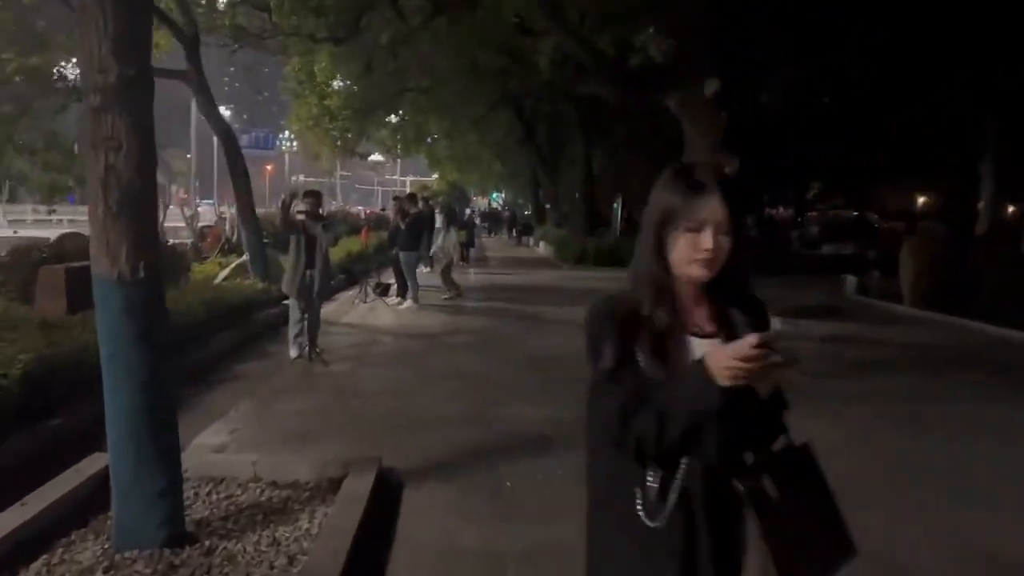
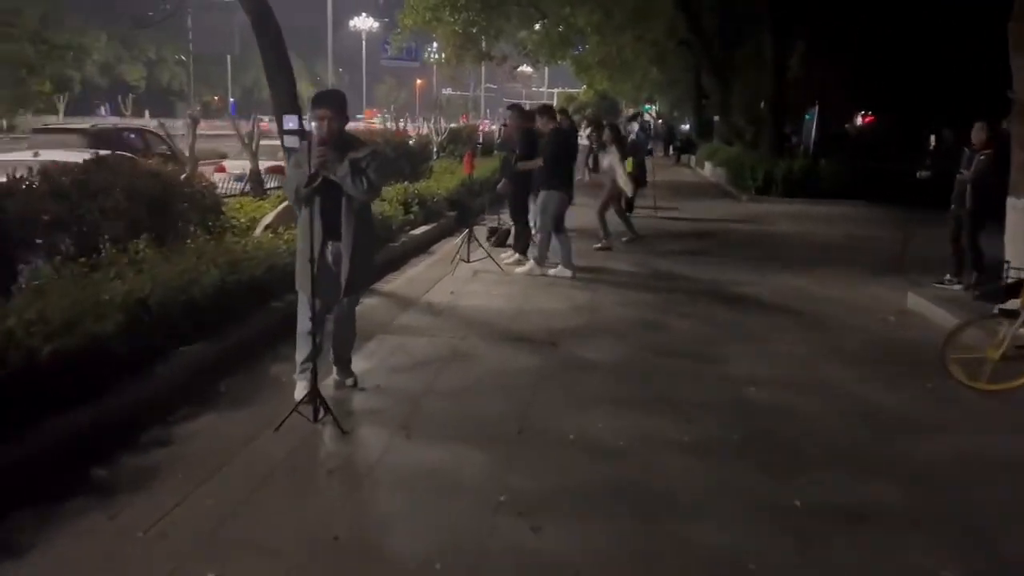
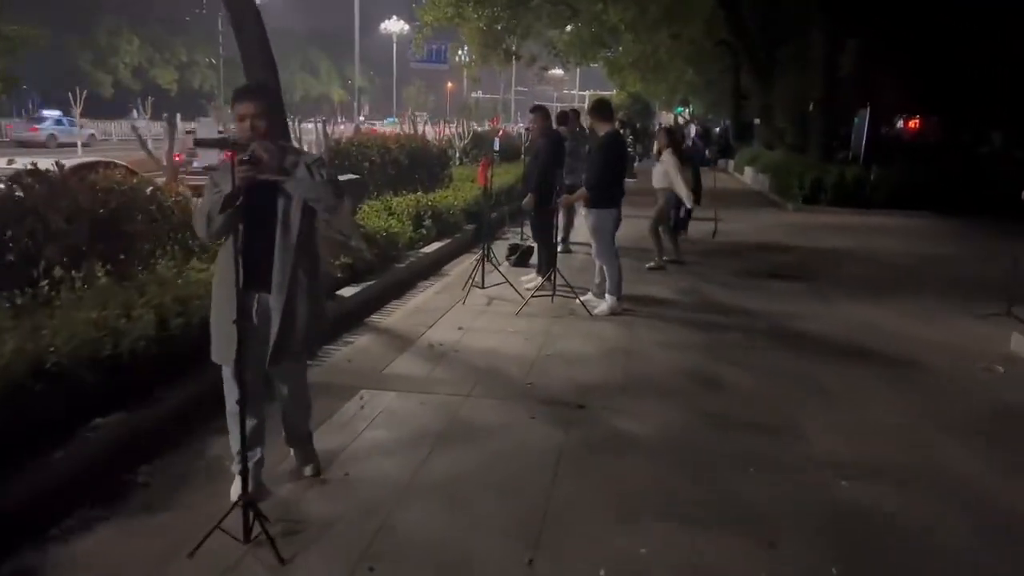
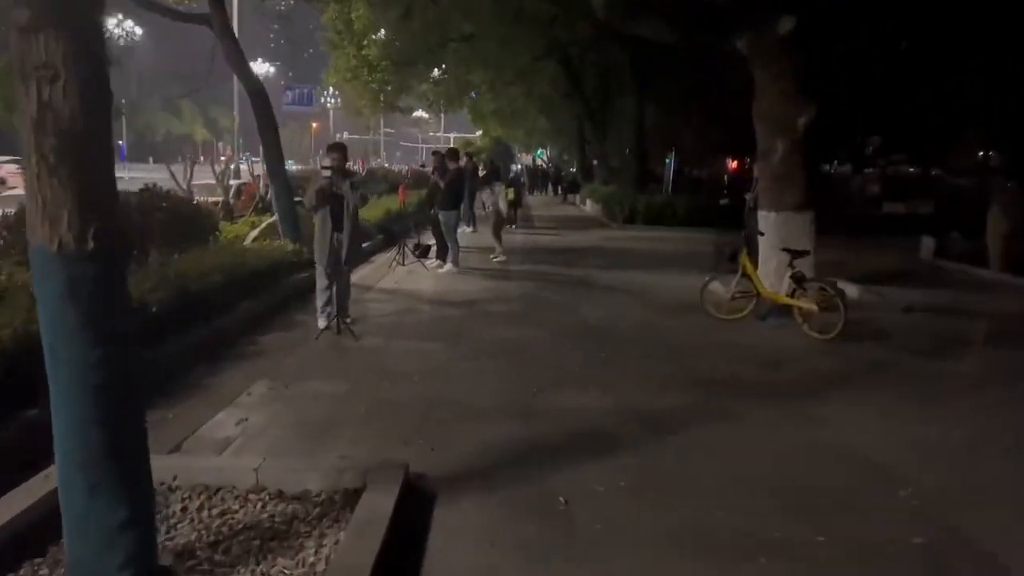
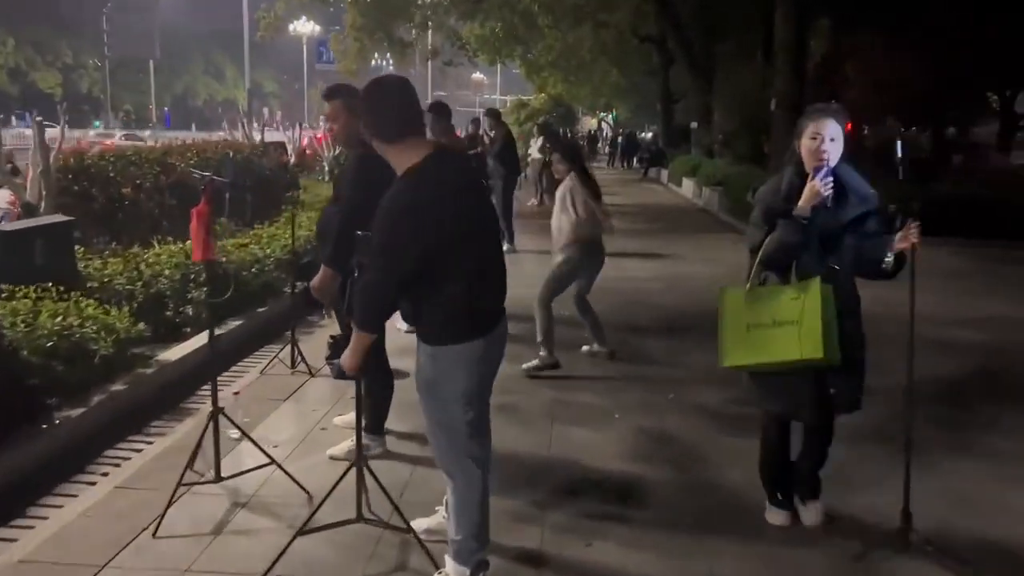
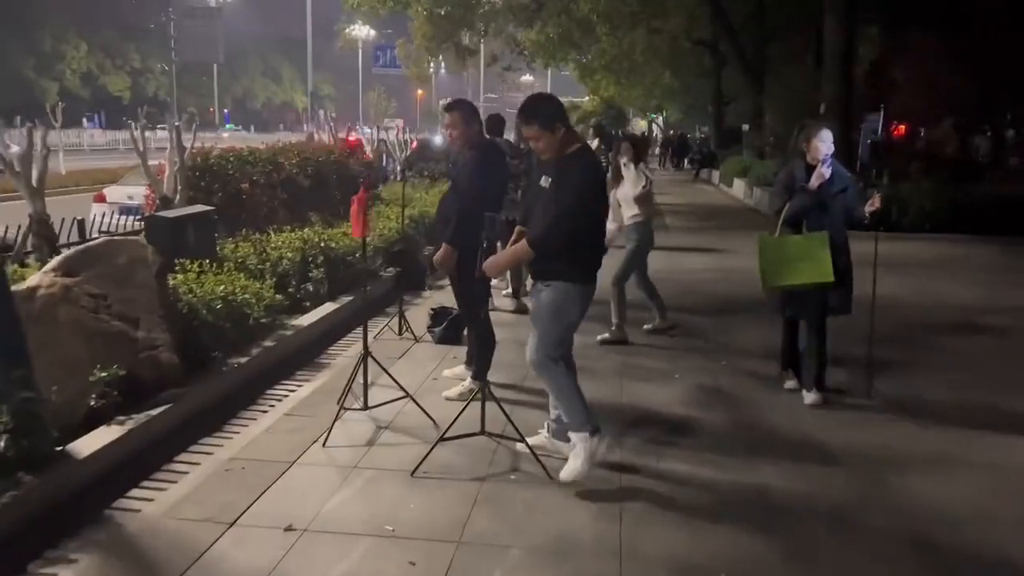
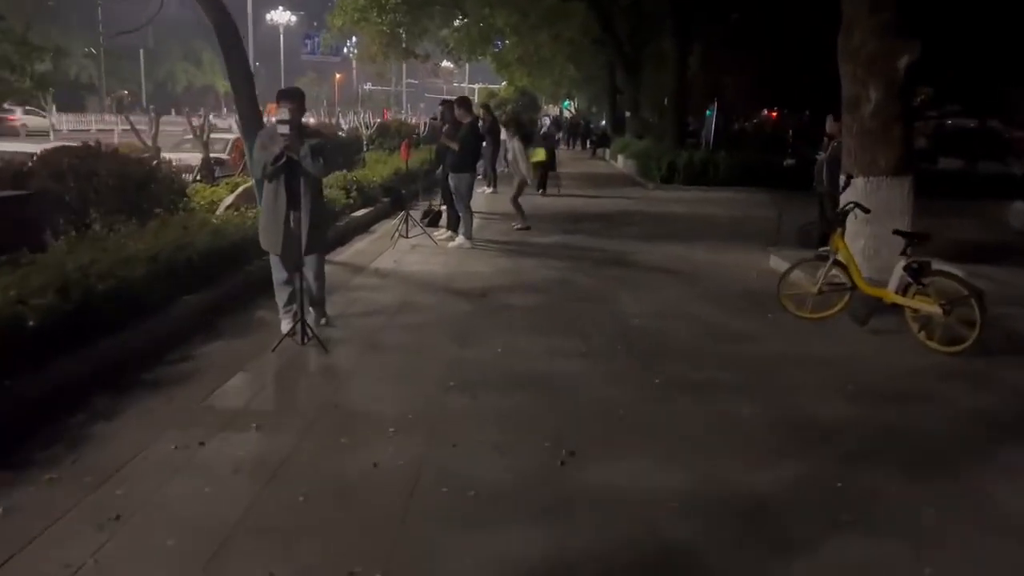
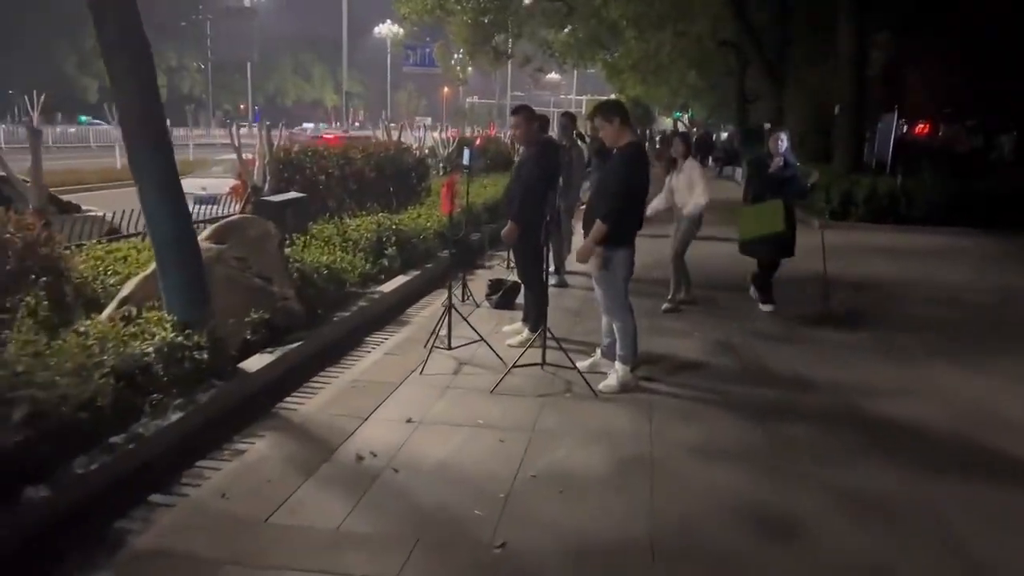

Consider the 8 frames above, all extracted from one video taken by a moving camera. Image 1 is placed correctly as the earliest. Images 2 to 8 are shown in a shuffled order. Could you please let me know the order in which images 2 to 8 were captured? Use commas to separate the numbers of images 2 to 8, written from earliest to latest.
4, 7, 2, 3, 8, 6, 5
